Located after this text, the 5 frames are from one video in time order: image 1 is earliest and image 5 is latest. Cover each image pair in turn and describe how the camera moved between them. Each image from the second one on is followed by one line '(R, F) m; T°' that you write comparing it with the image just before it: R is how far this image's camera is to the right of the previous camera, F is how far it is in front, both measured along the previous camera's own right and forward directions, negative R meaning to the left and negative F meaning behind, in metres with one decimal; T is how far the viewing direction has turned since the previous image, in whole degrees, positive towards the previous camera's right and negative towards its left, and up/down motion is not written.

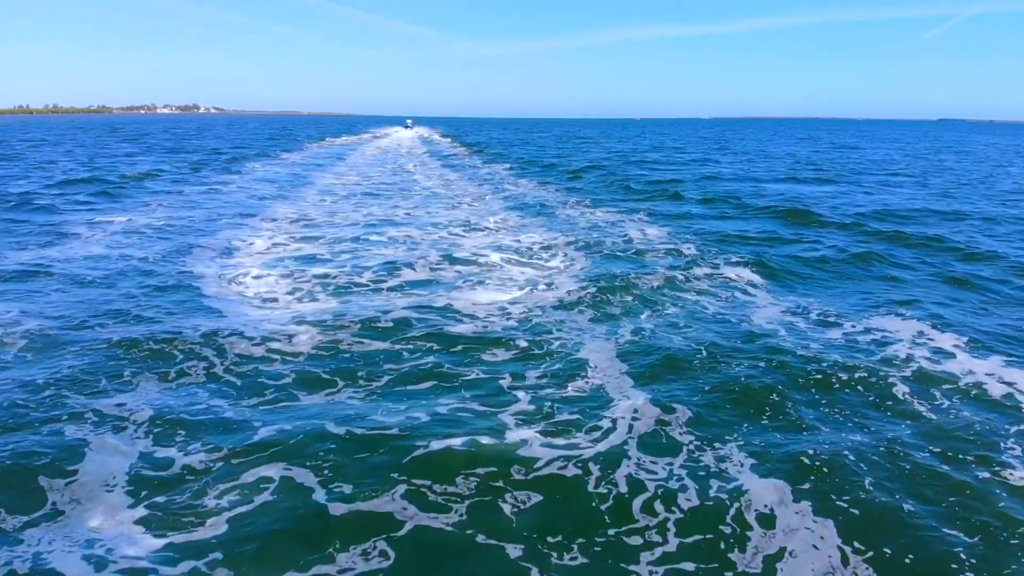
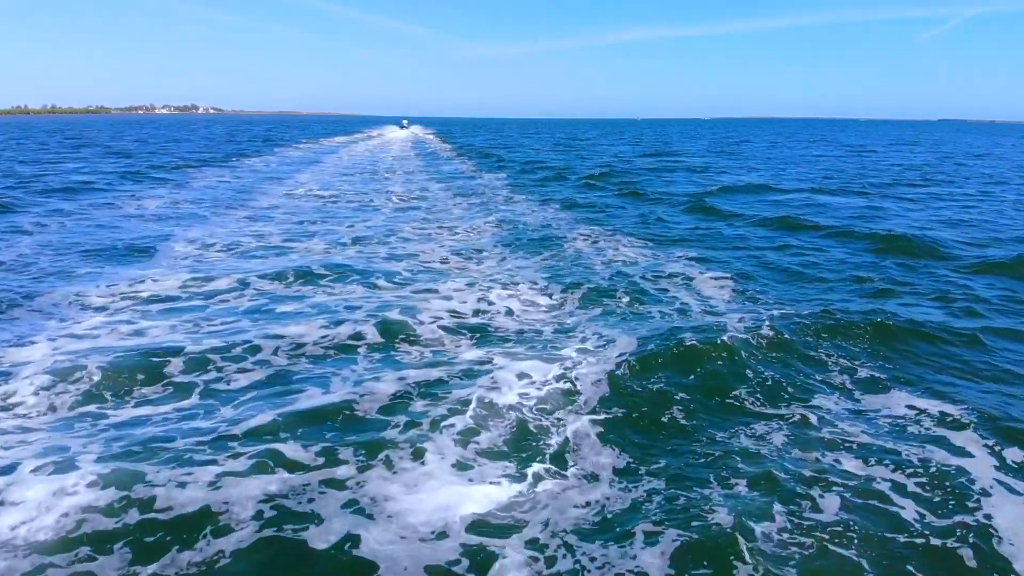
(+0.1, +4.7) m; 0°
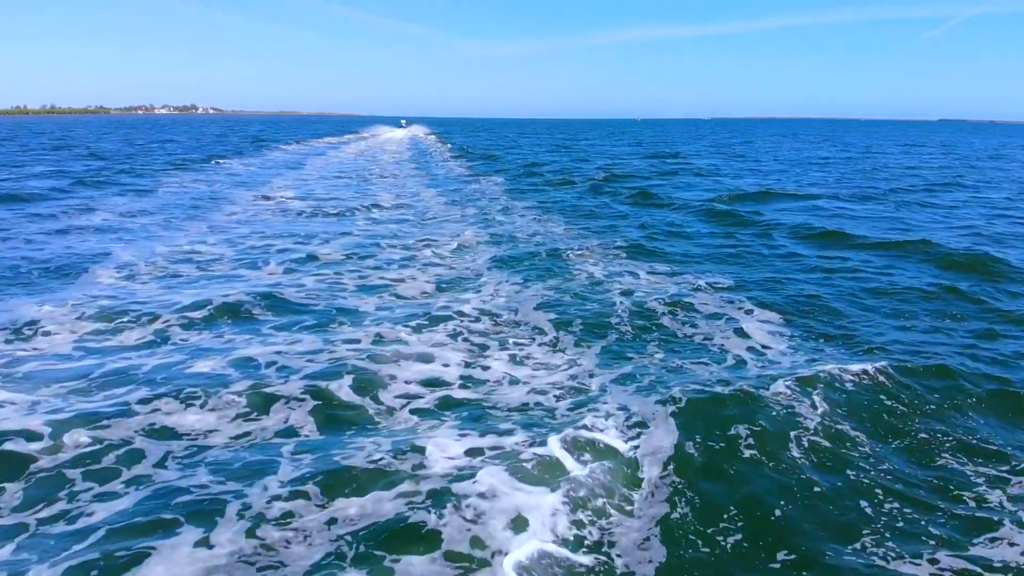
(0.0, +2.1) m; 0°
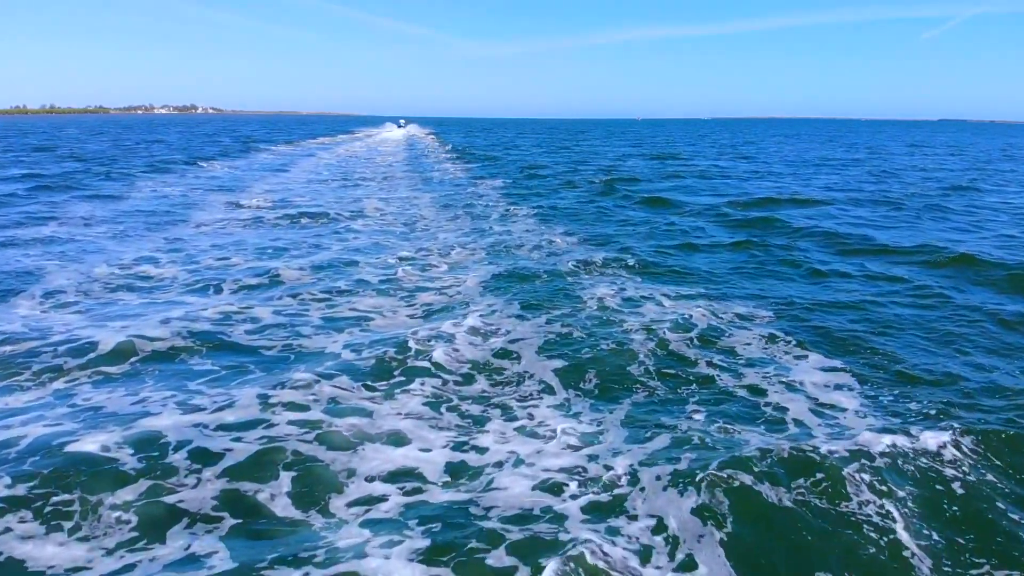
(0.0, +1.5) m; 0°
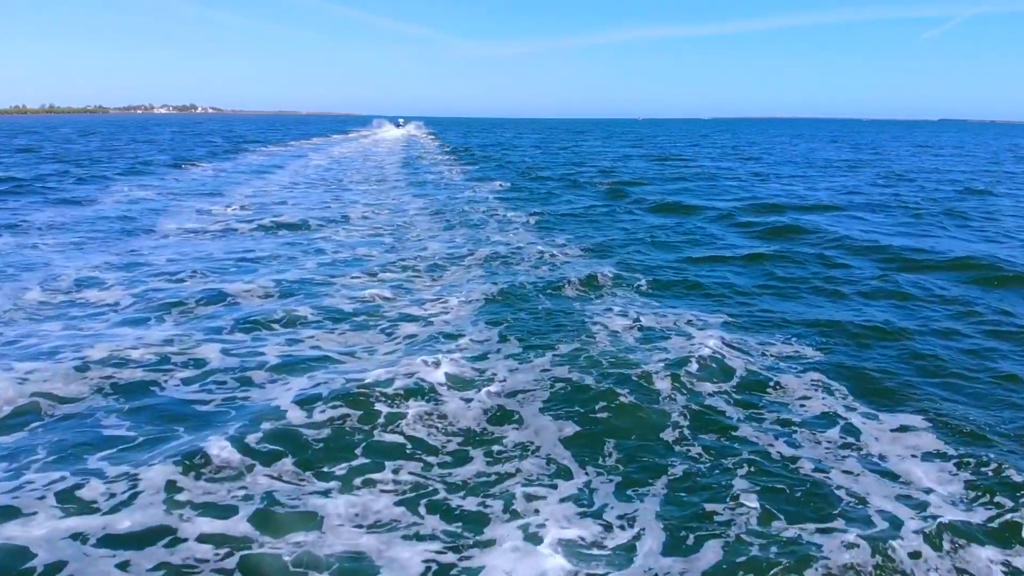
(0.0, +1.3) m; 0°
